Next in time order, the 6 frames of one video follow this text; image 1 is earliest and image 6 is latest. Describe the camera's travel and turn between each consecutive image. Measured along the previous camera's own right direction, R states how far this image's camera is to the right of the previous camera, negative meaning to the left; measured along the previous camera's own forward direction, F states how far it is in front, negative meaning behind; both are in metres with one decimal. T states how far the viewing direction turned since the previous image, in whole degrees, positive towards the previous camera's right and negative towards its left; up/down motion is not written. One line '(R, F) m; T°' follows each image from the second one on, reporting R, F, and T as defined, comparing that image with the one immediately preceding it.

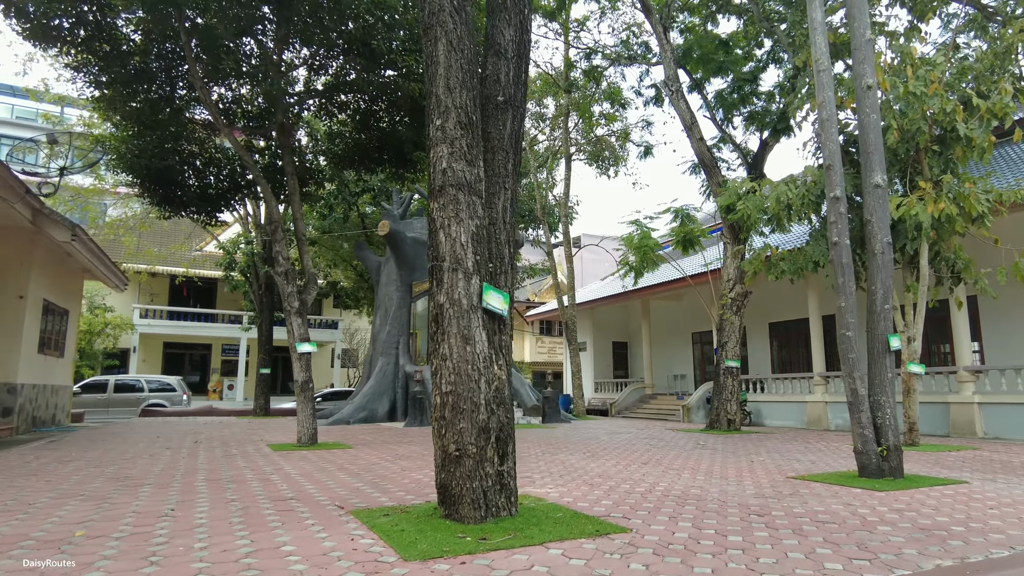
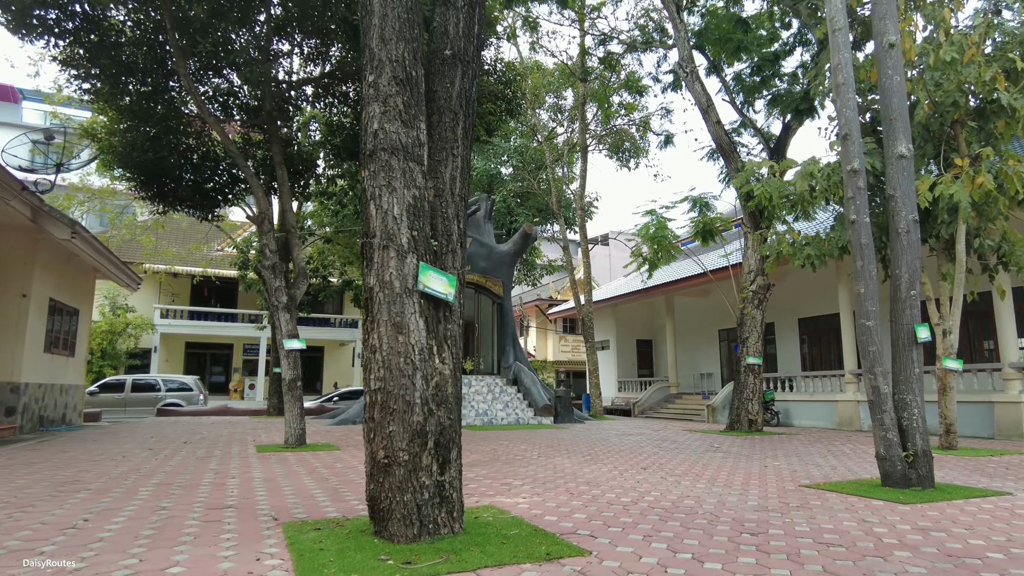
(+0.5, +0.6) m; -3°
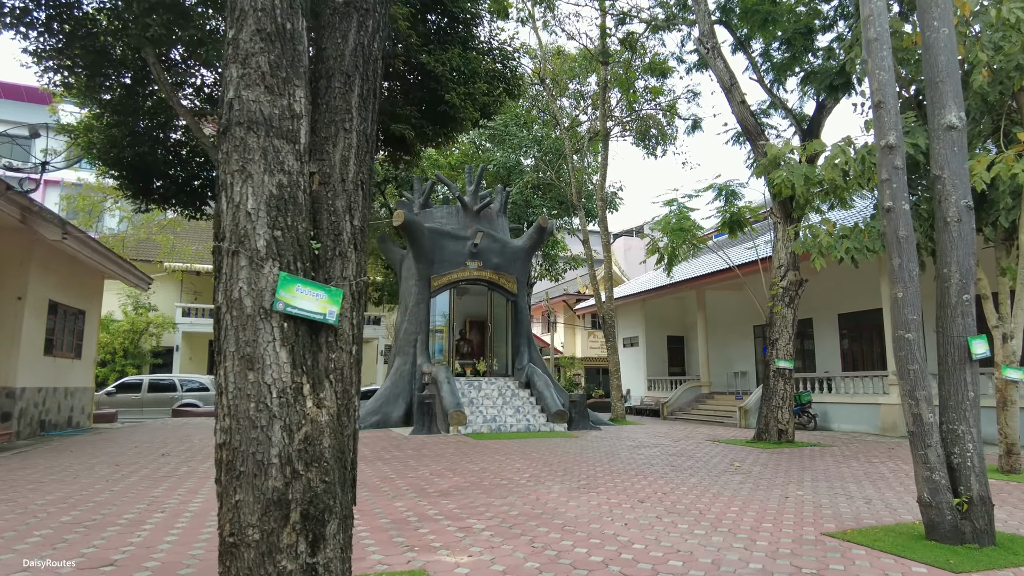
(+0.6, +0.9) m; -3°
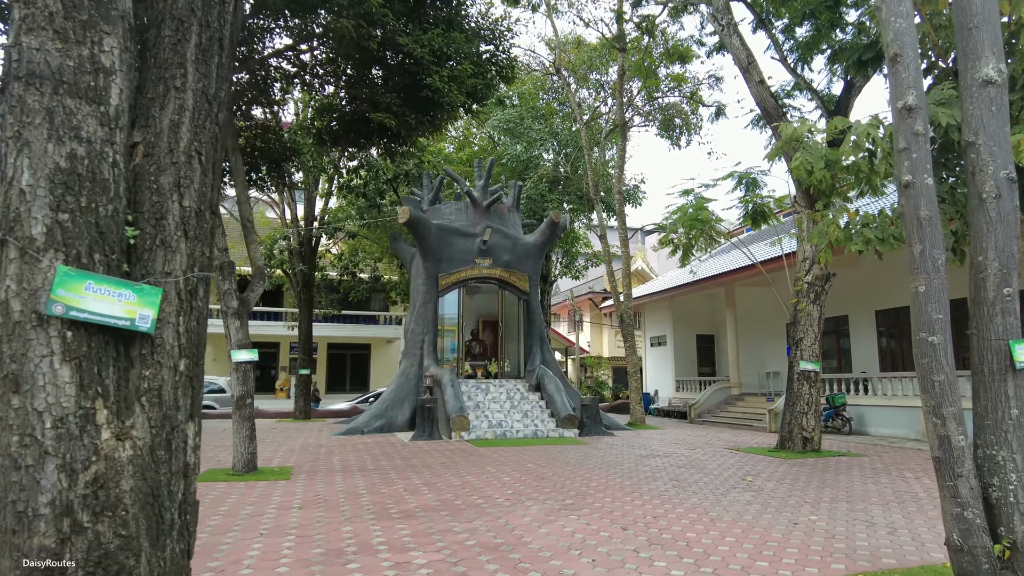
(+0.5, +0.7) m; -3°
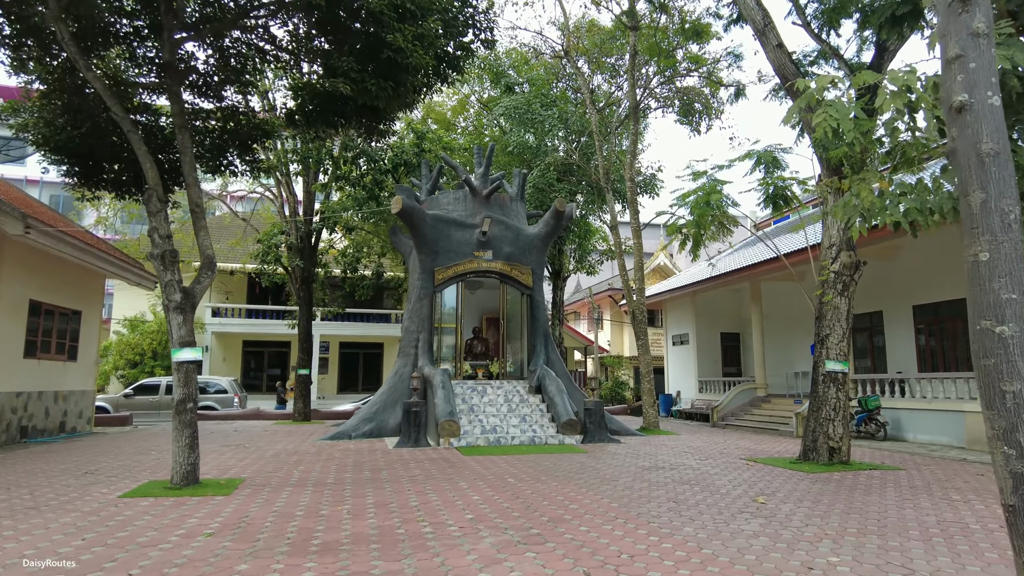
(+0.6, +1.0) m; -2°
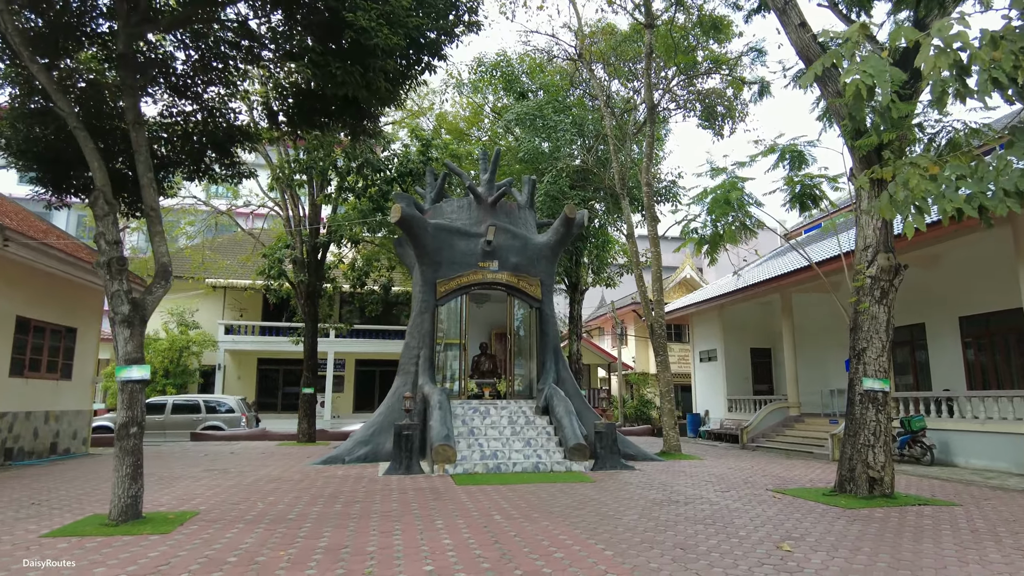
(+0.4, +0.9) m; -3°
